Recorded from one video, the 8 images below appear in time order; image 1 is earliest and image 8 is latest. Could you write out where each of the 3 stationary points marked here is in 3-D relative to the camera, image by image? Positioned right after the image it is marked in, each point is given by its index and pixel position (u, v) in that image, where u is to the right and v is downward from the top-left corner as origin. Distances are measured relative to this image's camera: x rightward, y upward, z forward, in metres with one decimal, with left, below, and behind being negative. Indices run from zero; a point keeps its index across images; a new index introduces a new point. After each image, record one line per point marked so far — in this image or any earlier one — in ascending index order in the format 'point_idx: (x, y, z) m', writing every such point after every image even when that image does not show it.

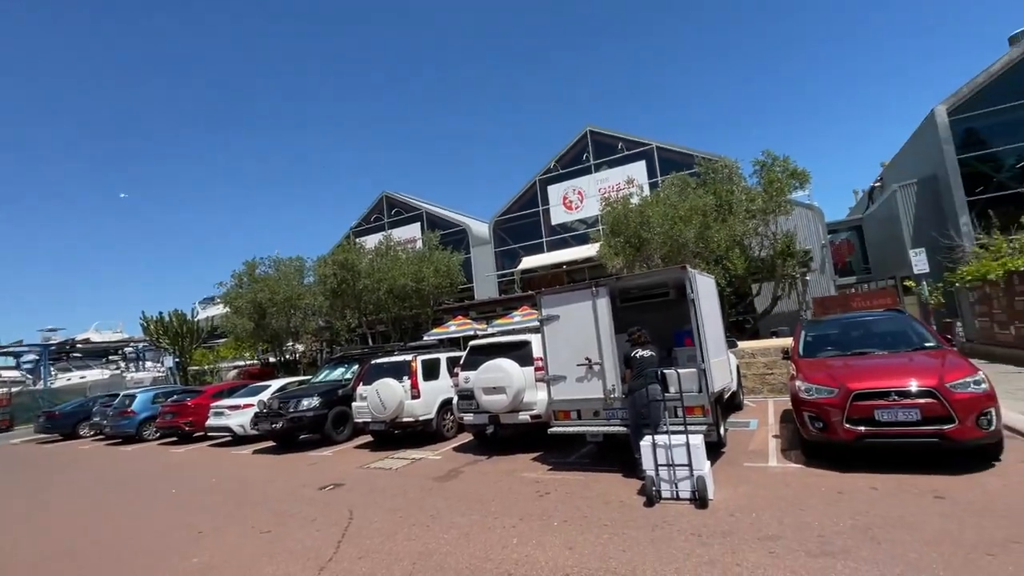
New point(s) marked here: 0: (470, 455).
0: (-0.8, -3.2, +9.2) m
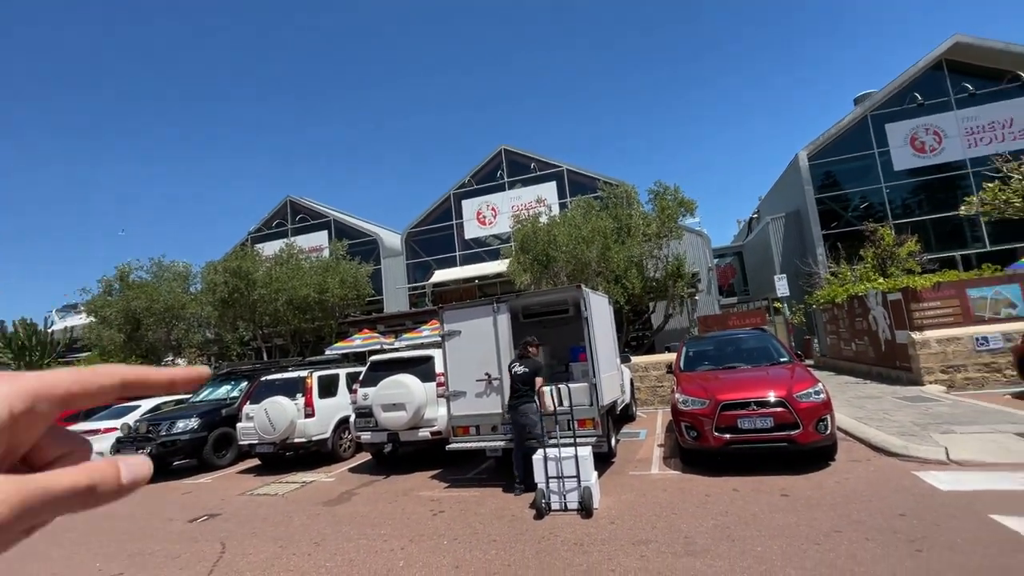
0: (-2.7, -3.5, +8.9) m
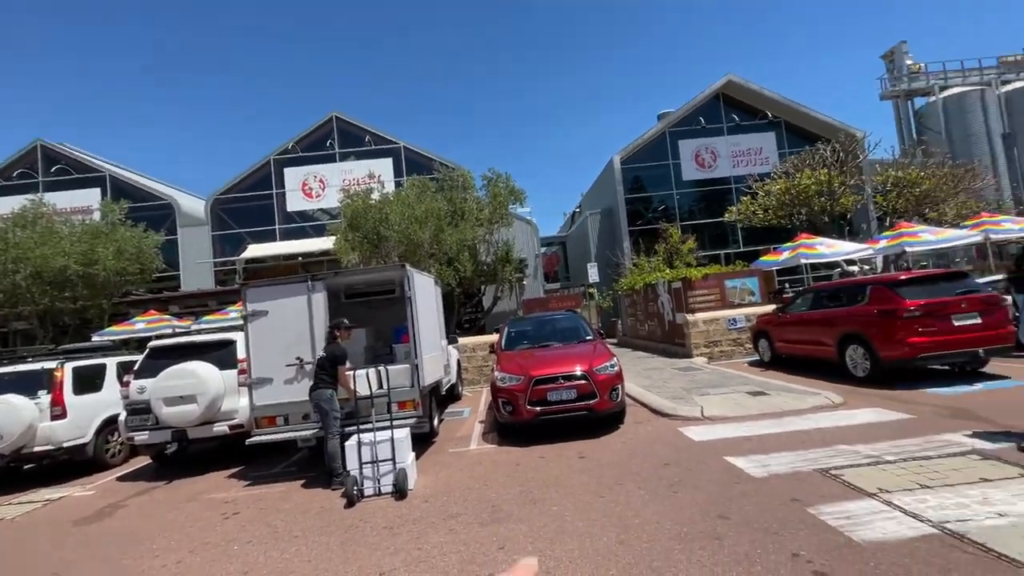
0: (-5.8, -3.0, +7.4) m
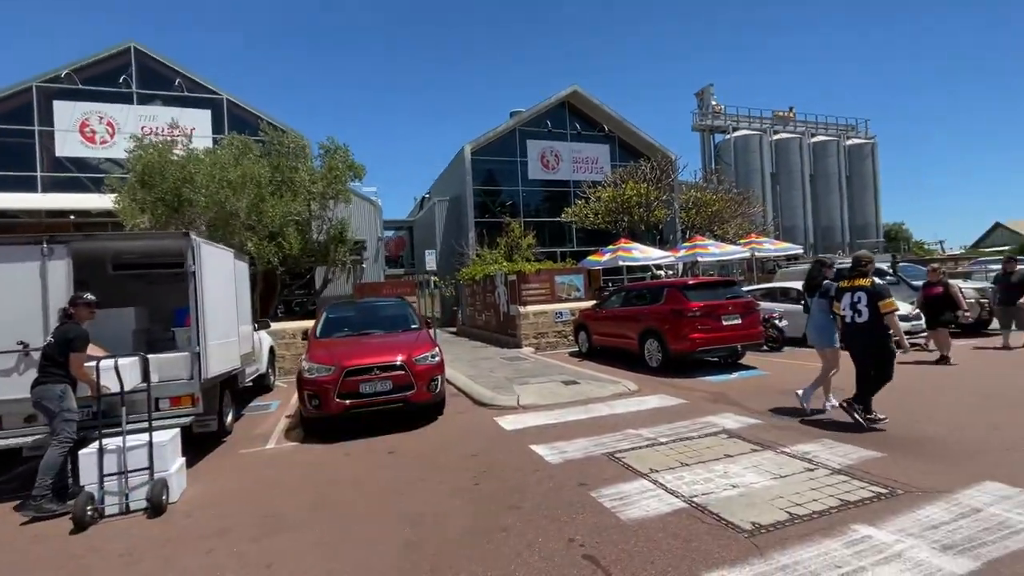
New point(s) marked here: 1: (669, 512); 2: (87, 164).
0: (-8.3, -2.5, +5.0) m
1: (+1.3, -1.9, +3.9) m
2: (-16.9, +4.9, +19.0) m
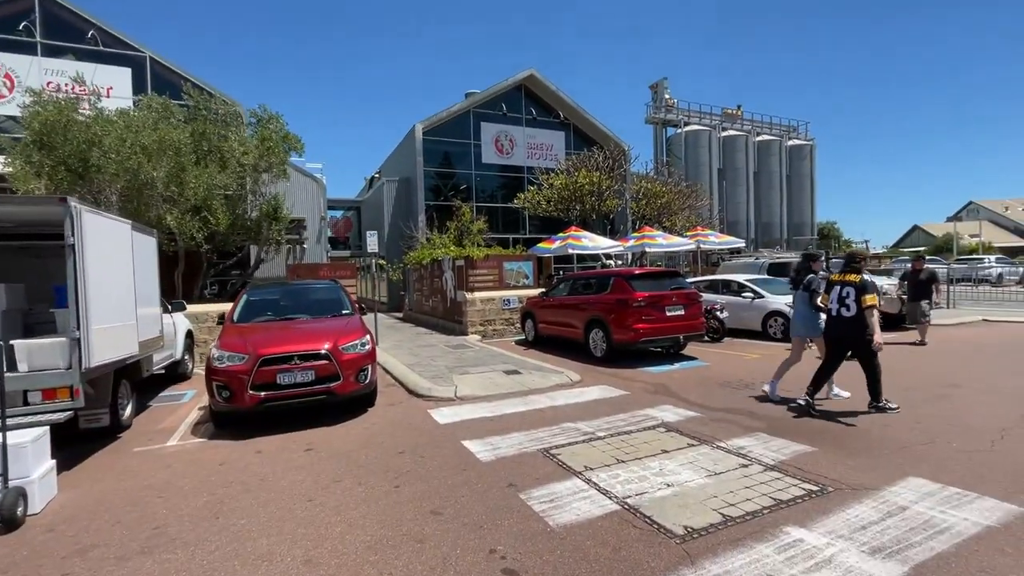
0: (-9.0, -2.1, +3.8) m
1: (+0.7, -1.8, +3.7) m
2: (-18.7, +5.8, +16.7) m
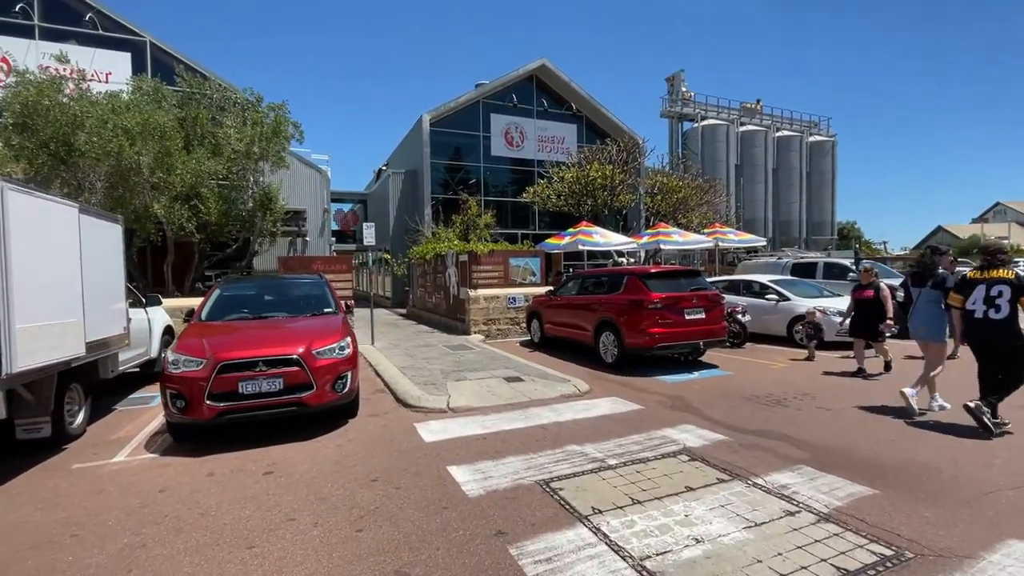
0: (-9.1, -2.0, +3.2) m
1: (+0.6, -1.8, +2.8) m
2: (-18.4, +6.2, +16.2) m
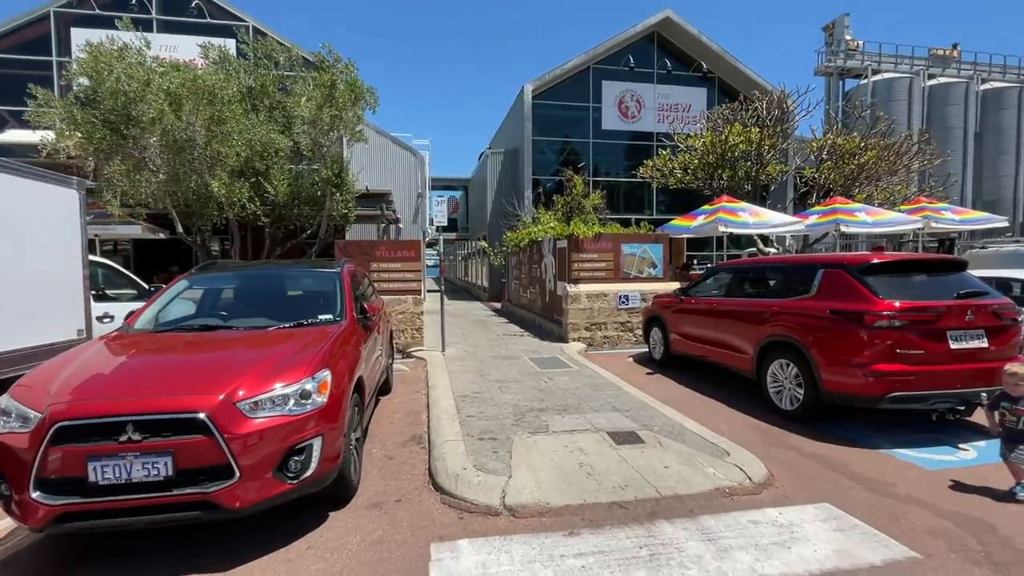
0: (-8.8, -1.9, +2.1) m
1: (+0.5, -1.9, -0.4) m
2: (-14.8, +6.7, +16.8) m
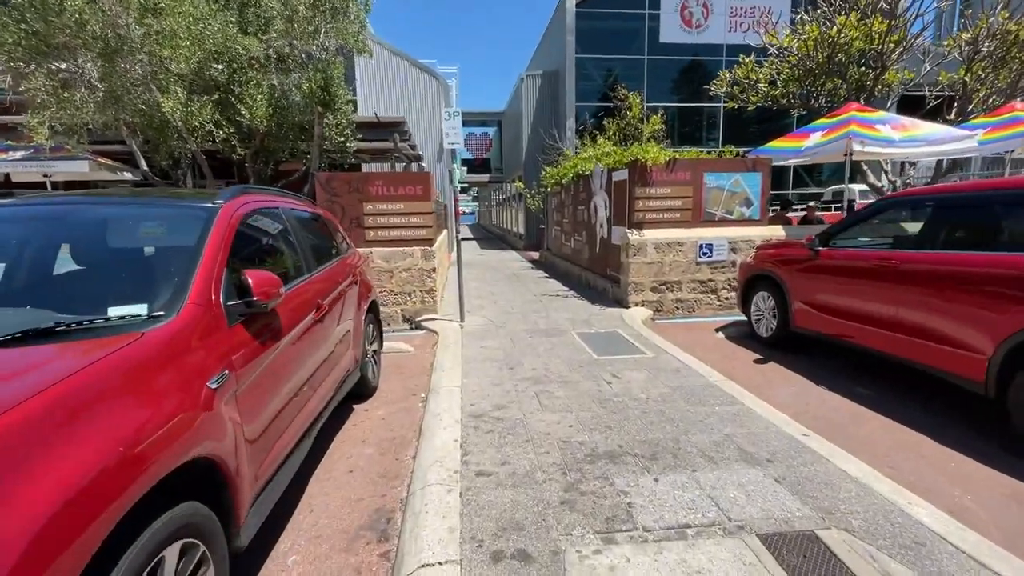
0: (-8.8, -1.9, +0.4) m
1: (+0.4, -2.2, -2.9) m
2: (-13.7, +8.2, +14.4) m
